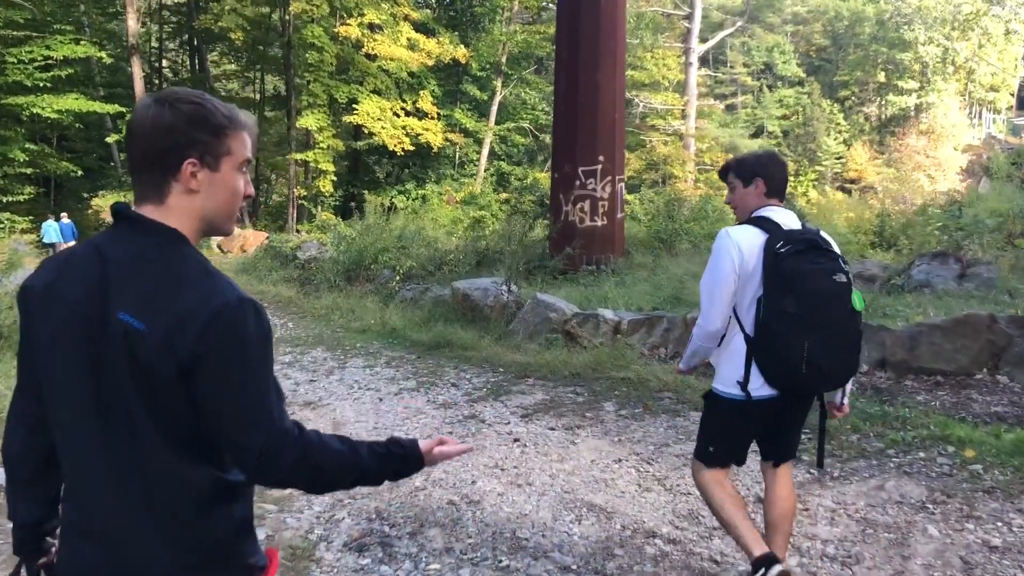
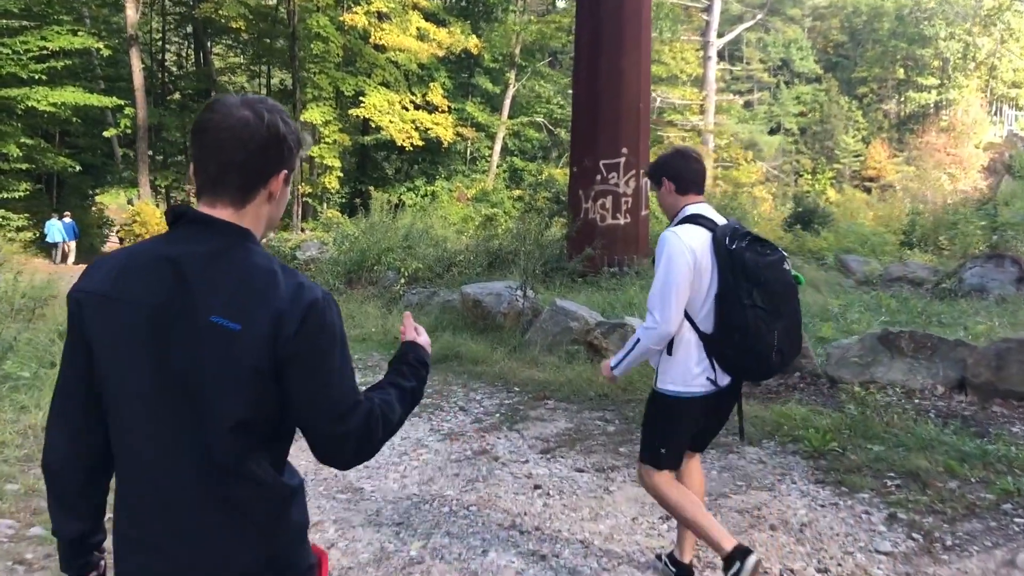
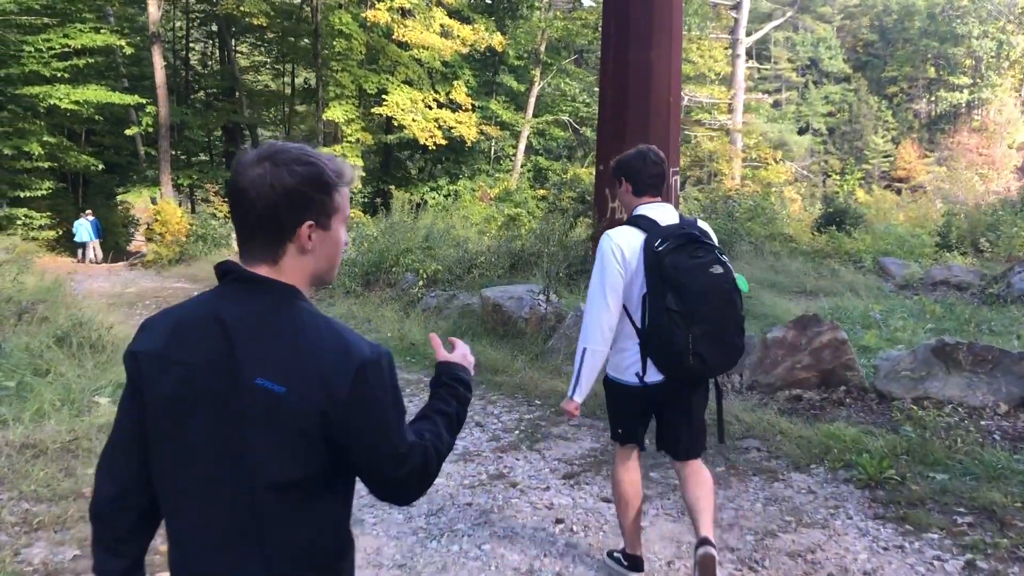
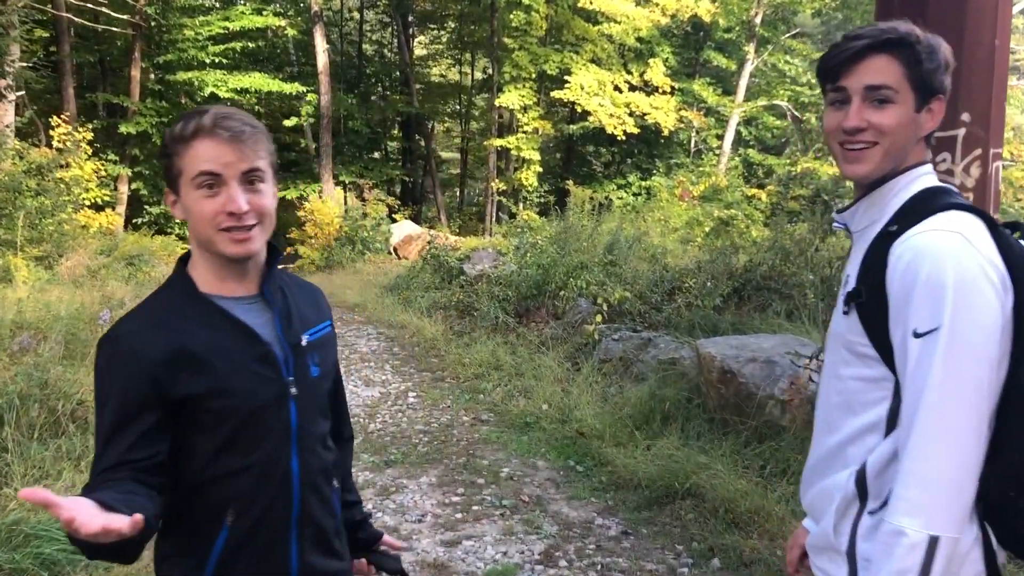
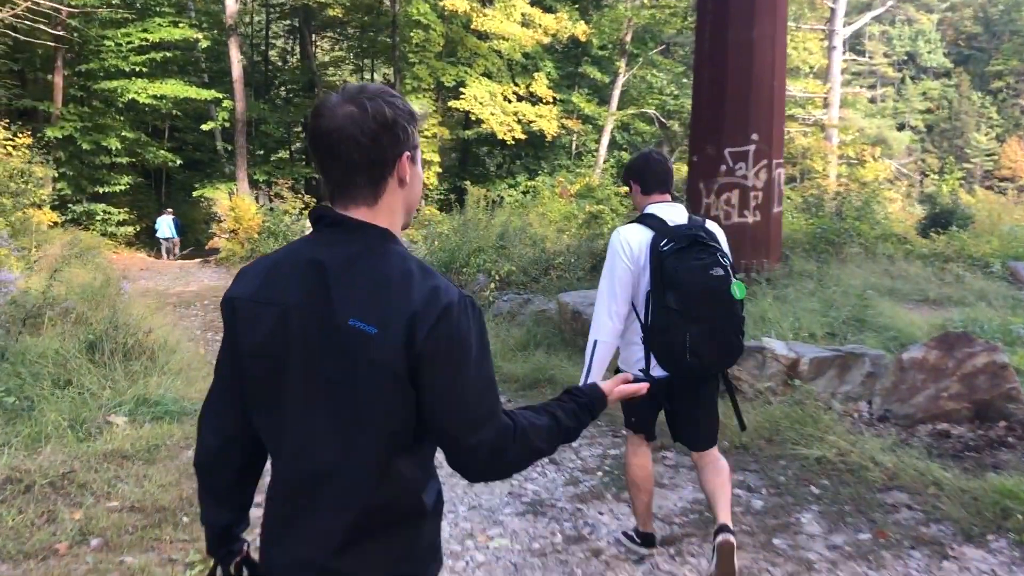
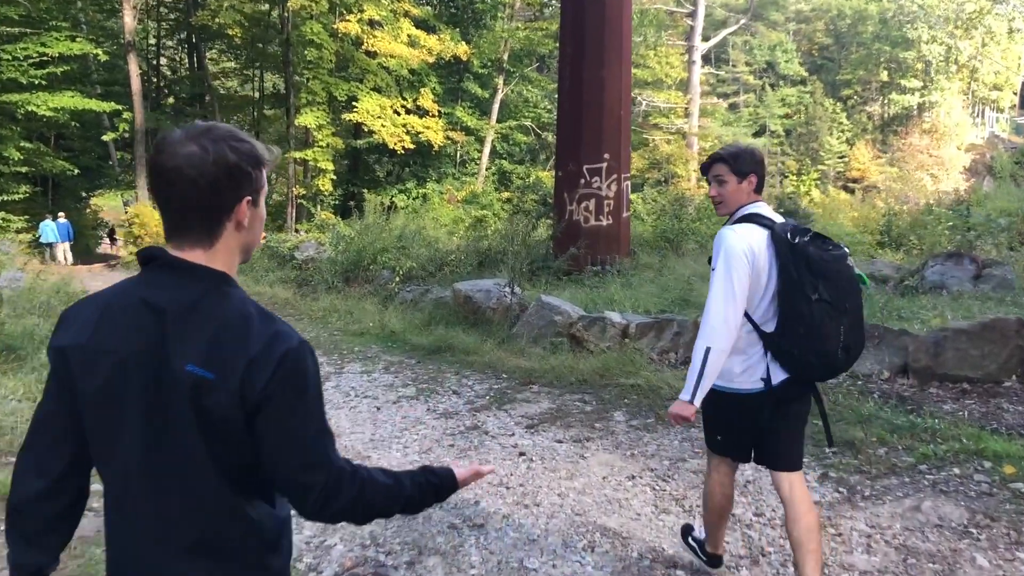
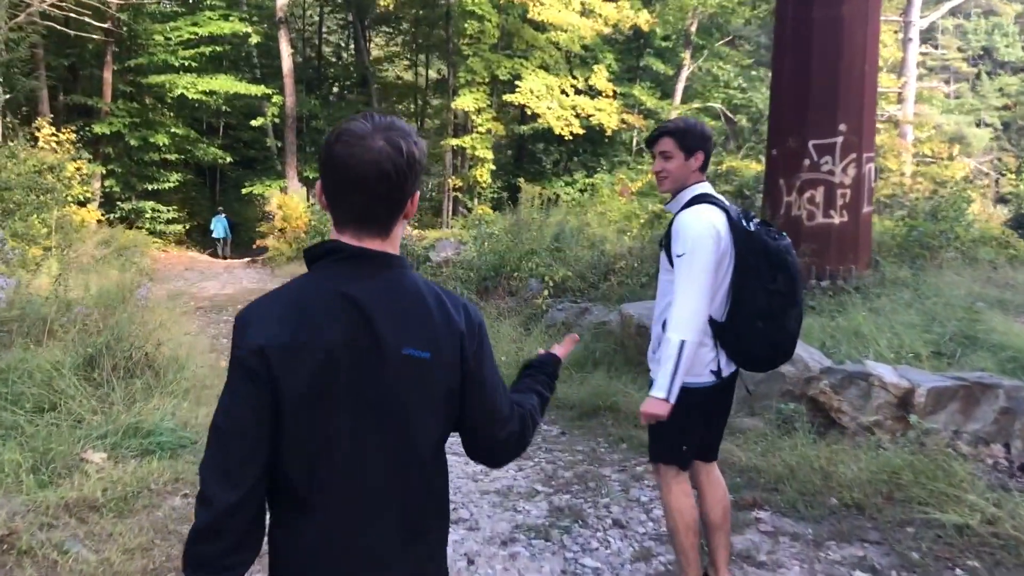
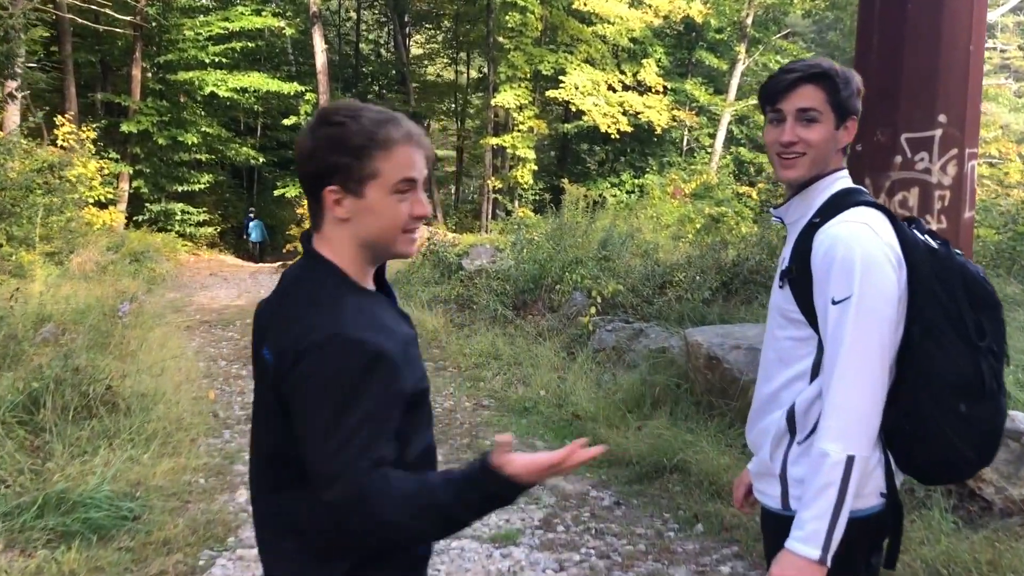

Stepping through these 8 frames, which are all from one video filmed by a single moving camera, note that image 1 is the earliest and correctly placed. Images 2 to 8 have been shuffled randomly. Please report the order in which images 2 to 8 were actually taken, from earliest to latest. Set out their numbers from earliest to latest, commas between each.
6, 2, 3, 5, 7, 8, 4
